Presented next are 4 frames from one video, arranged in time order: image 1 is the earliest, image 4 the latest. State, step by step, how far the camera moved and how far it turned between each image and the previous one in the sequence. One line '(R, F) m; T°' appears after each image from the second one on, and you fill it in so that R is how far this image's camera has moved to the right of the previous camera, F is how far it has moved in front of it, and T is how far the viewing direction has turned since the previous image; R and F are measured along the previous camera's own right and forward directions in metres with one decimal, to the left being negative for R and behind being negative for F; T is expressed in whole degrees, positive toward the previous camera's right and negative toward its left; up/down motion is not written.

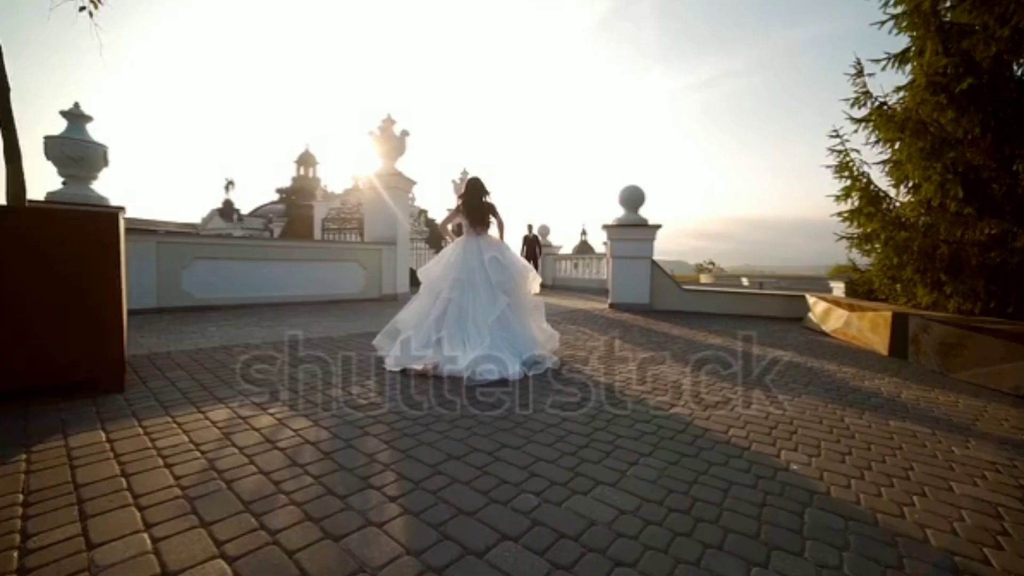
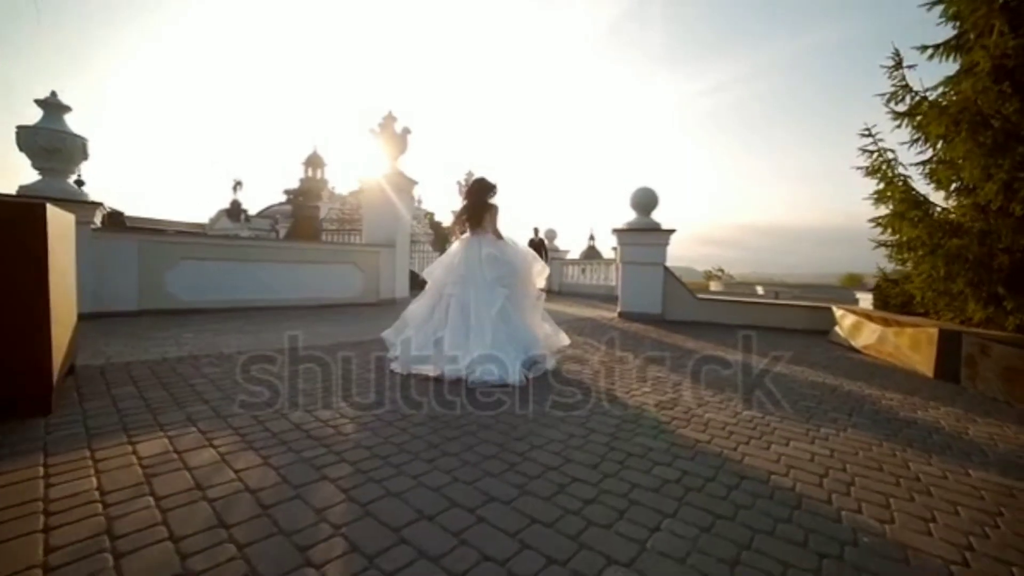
(+0.1, +0.5) m; -1°
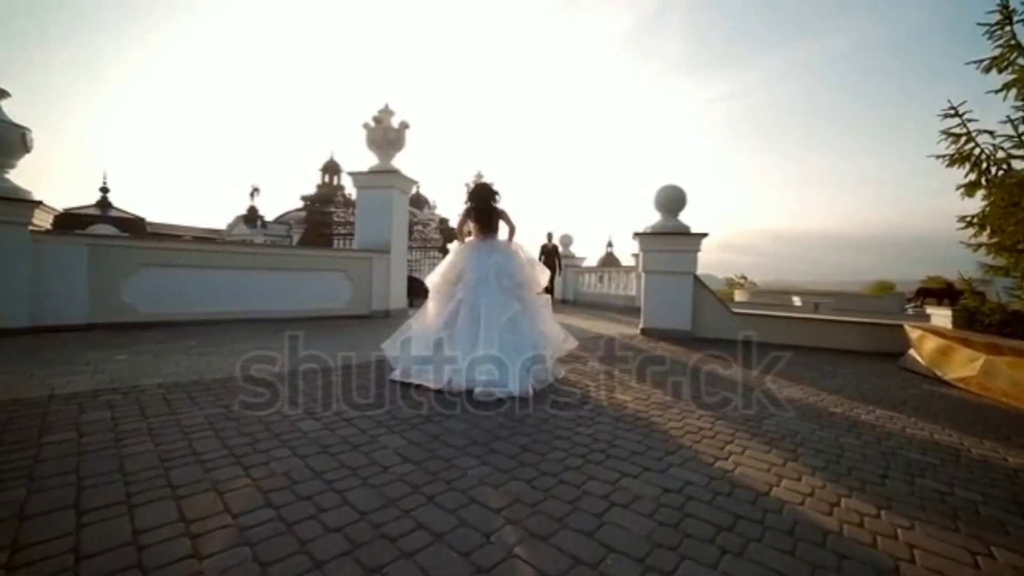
(+0.2, +1.0) m; -2°
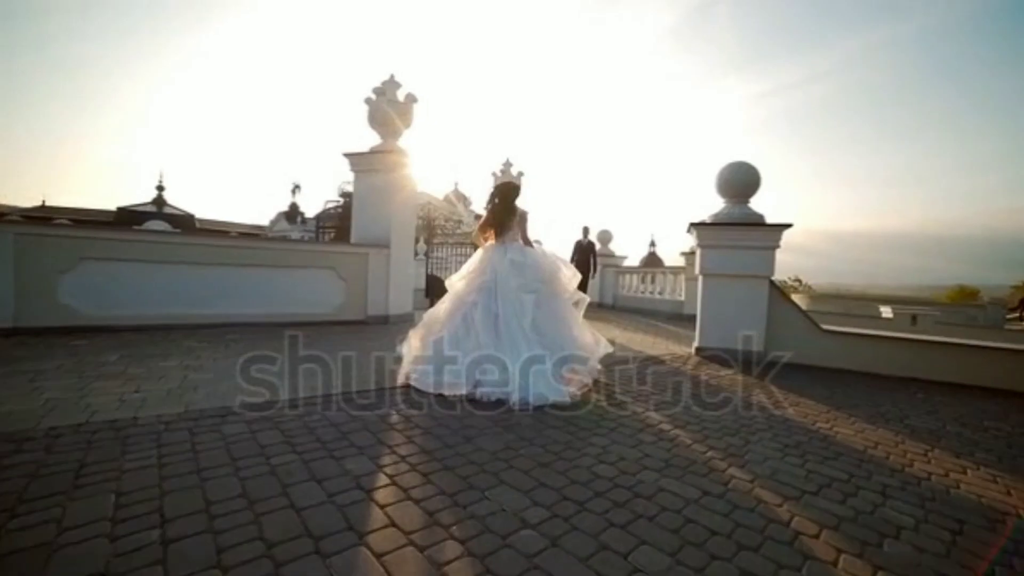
(+0.3, +1.5) m; -5°
